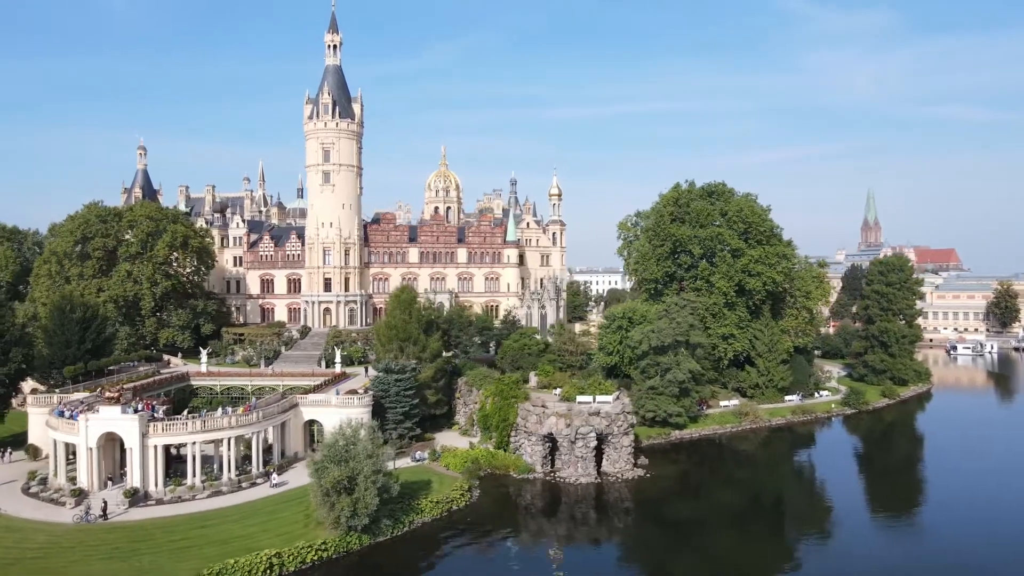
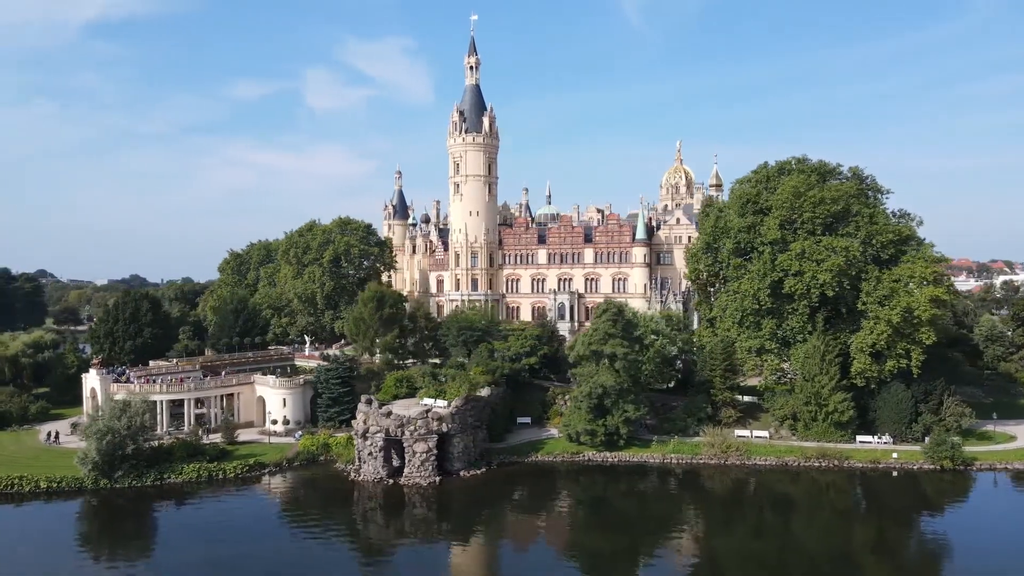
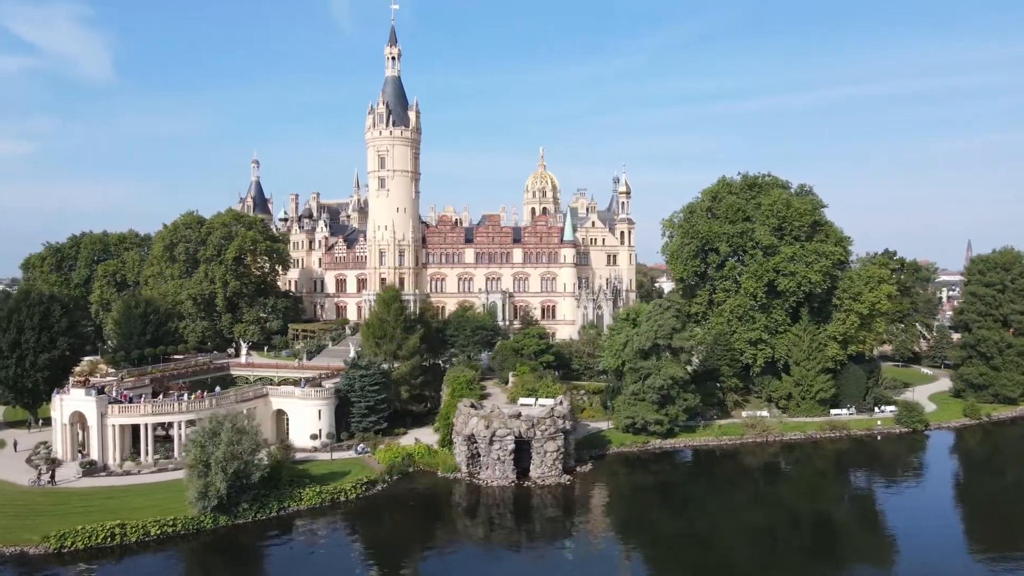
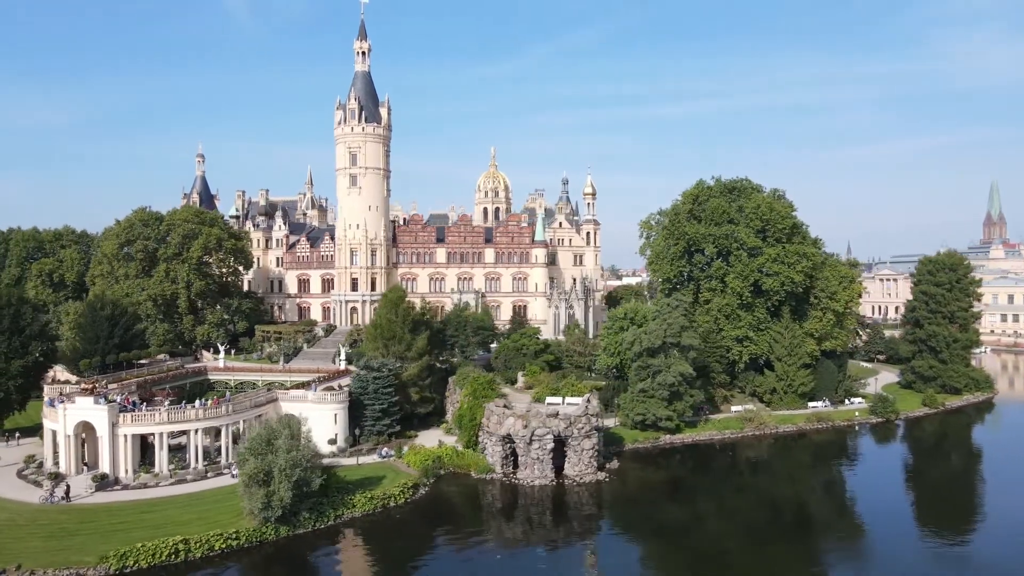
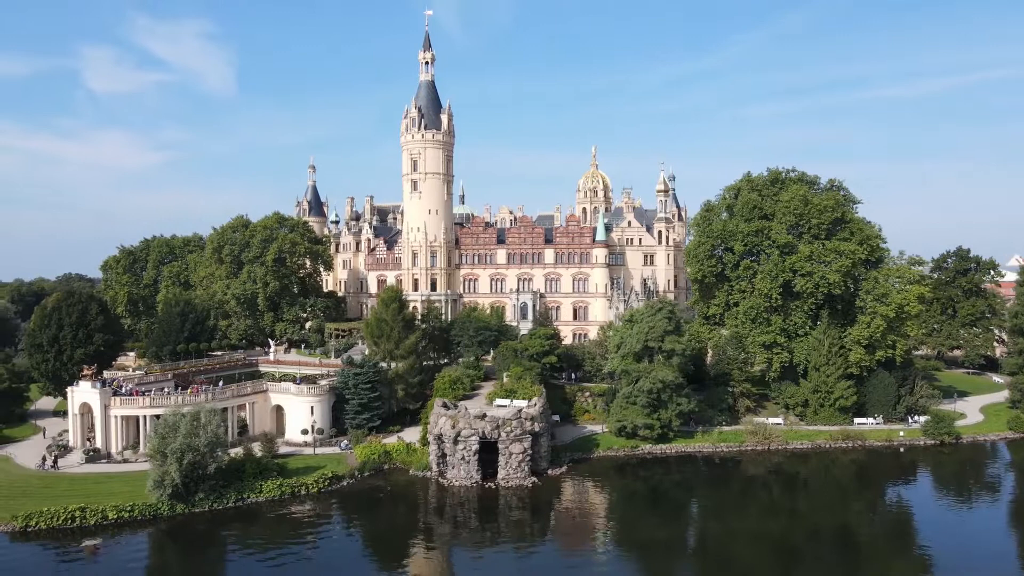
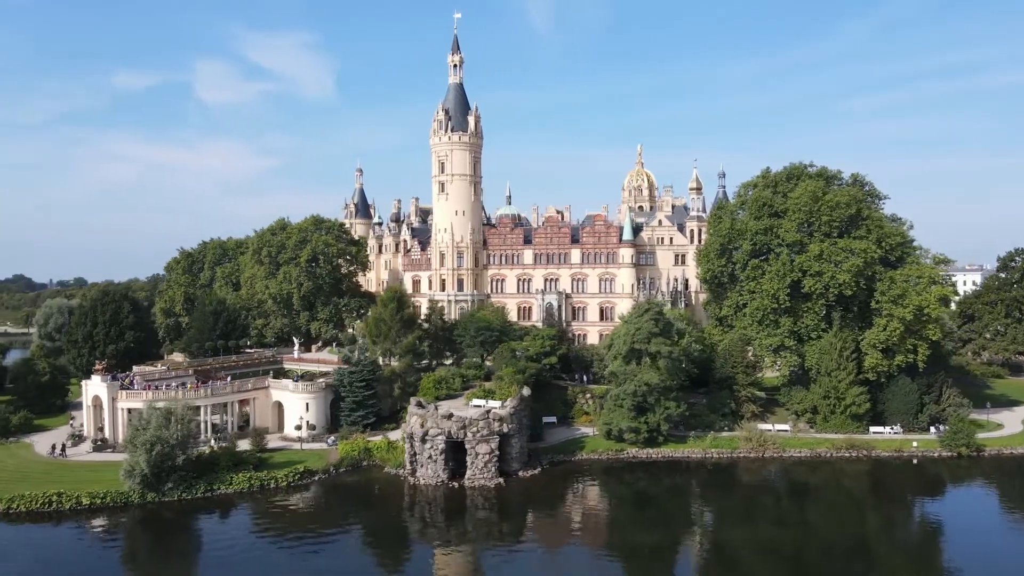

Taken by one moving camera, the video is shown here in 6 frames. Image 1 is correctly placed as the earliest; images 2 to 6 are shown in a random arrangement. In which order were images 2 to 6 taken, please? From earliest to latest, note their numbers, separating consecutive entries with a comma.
4, 3, 5, 6, 2
